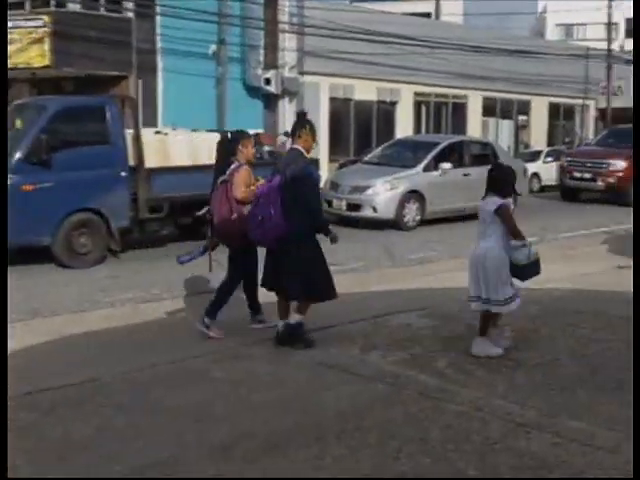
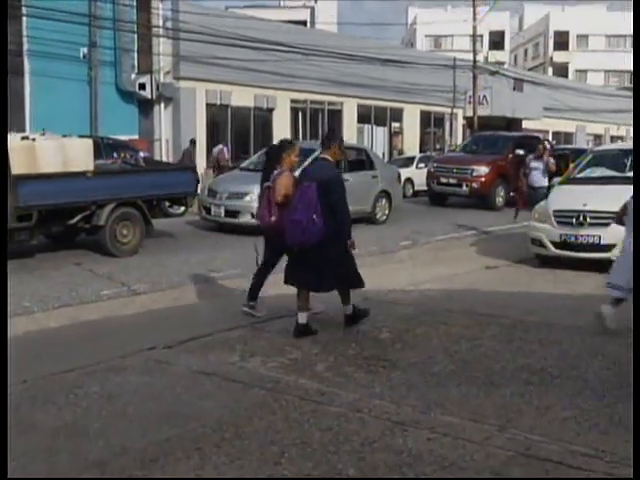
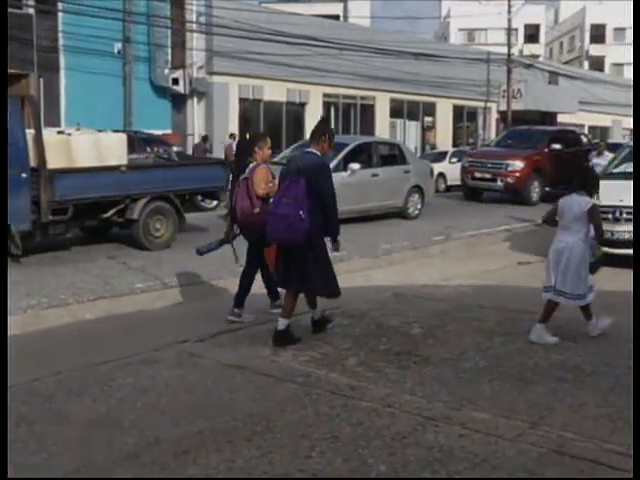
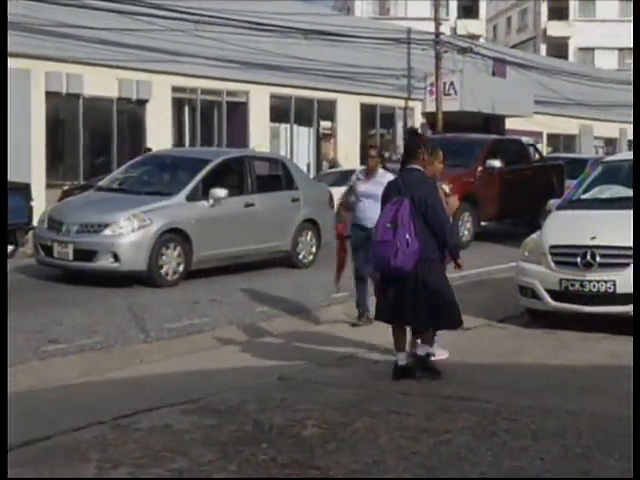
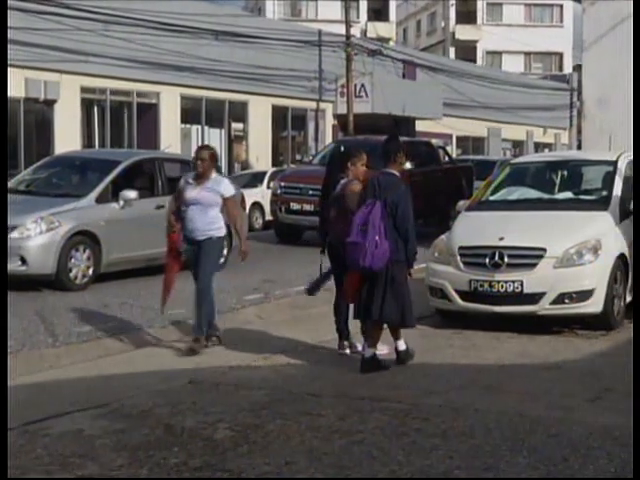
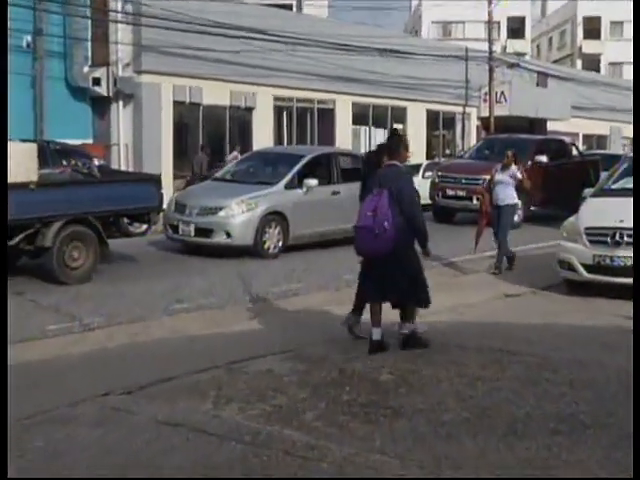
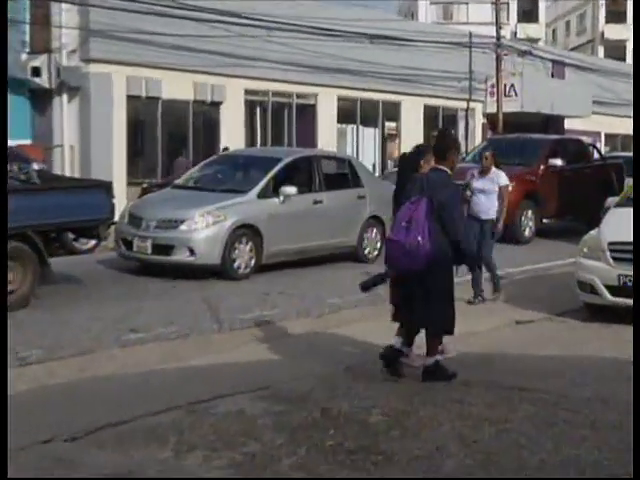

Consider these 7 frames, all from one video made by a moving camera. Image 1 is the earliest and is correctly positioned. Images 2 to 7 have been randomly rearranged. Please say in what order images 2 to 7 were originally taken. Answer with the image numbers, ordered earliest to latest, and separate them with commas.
3, 2, 6, 7, 4, 5
